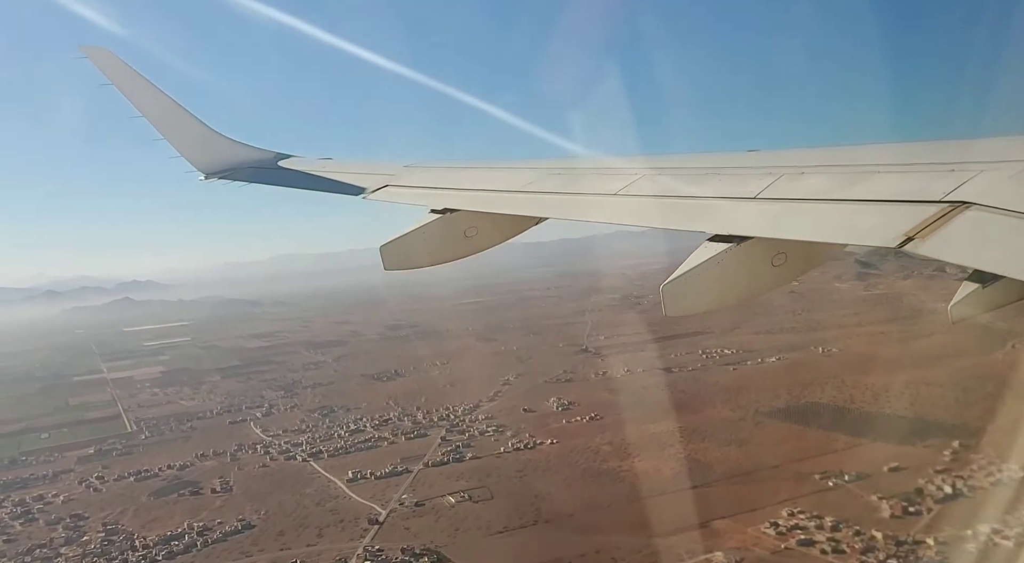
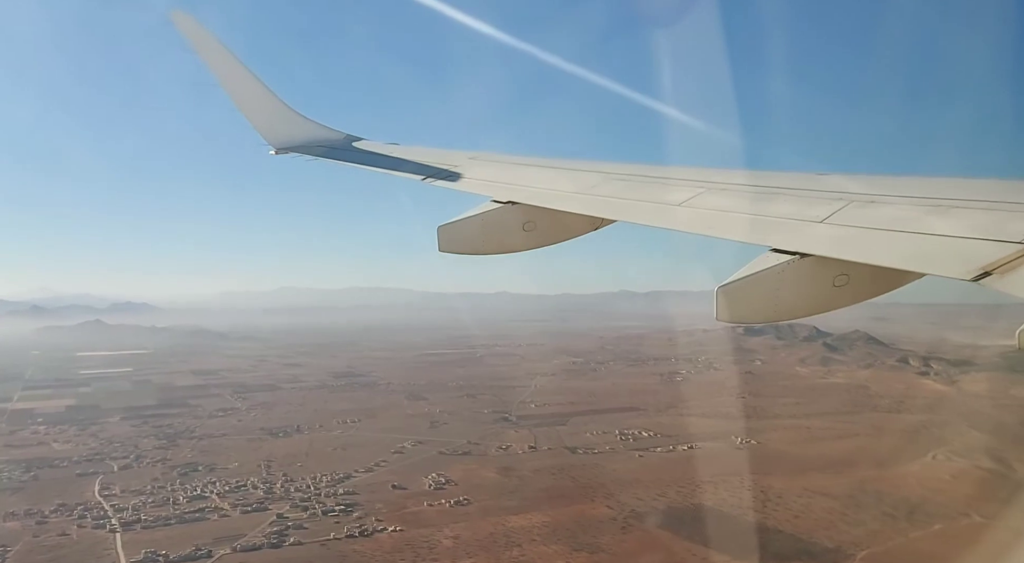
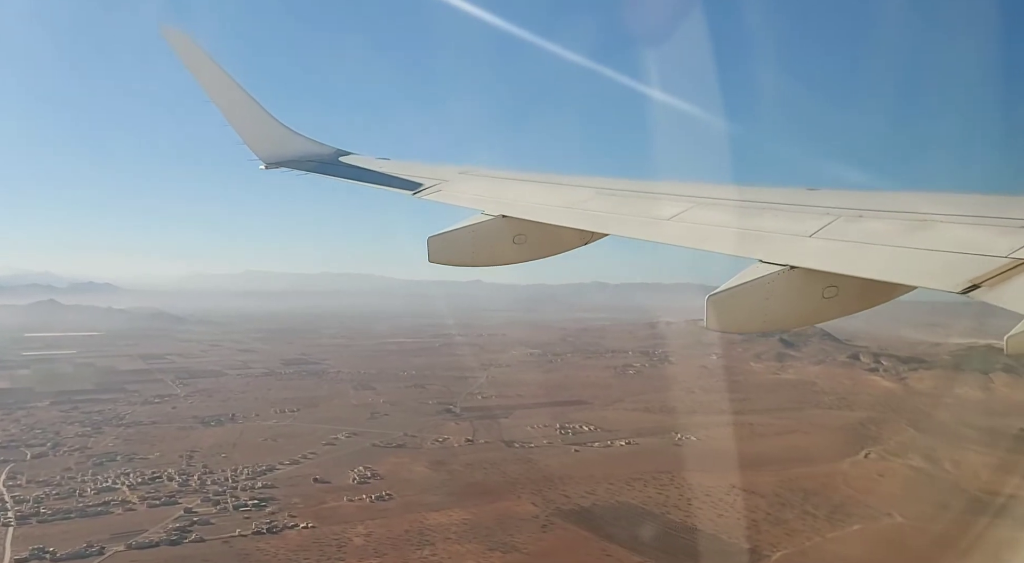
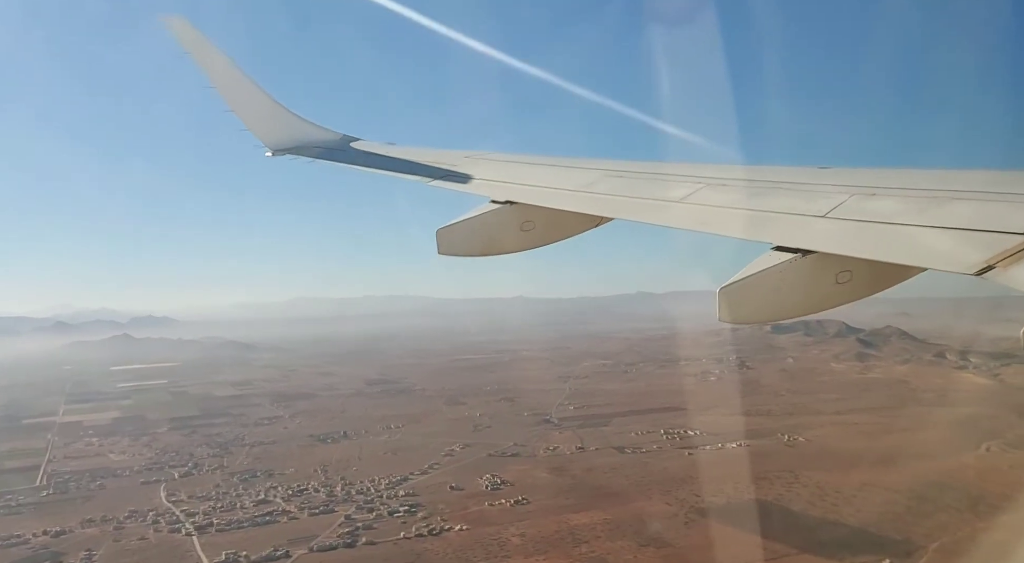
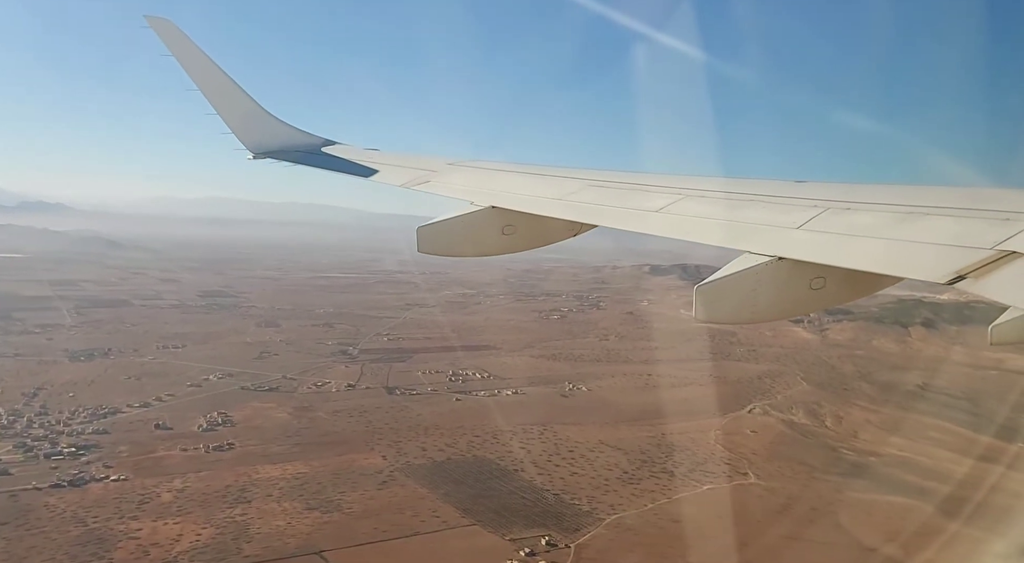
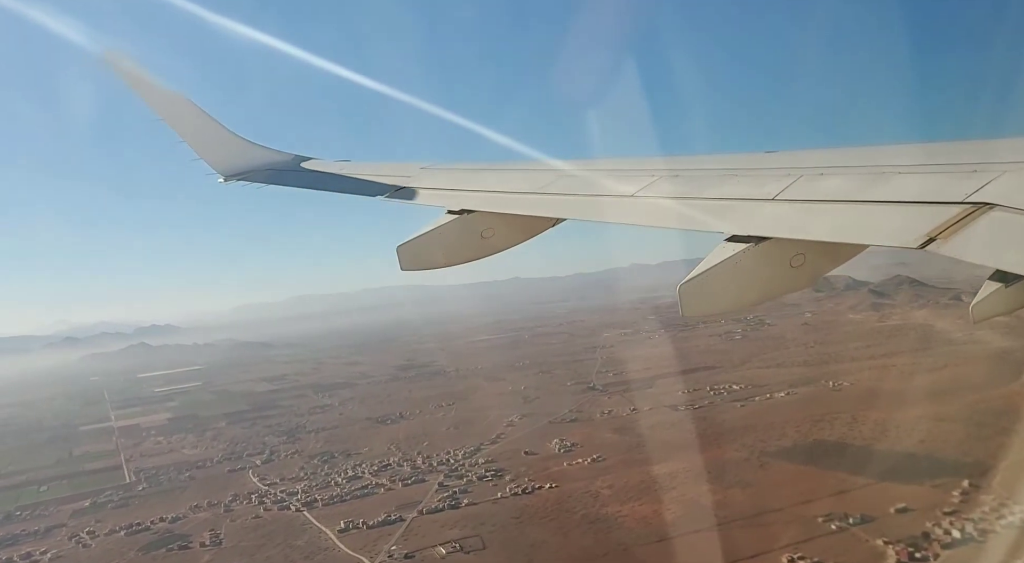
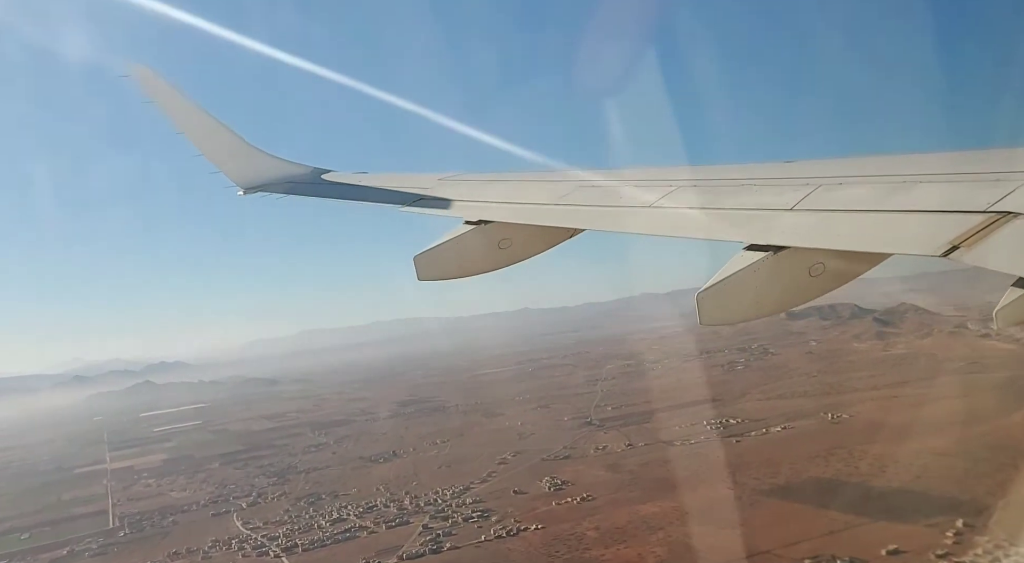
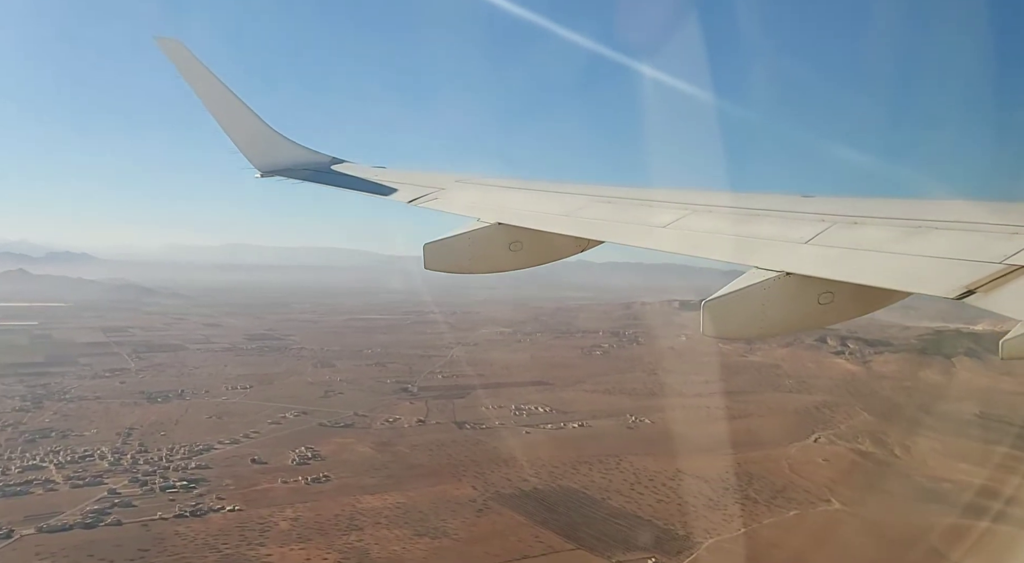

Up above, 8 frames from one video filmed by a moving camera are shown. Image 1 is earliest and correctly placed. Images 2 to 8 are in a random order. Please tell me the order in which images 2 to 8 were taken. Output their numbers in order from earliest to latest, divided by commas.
6, 7, 4, 2, 3, 8, 5
